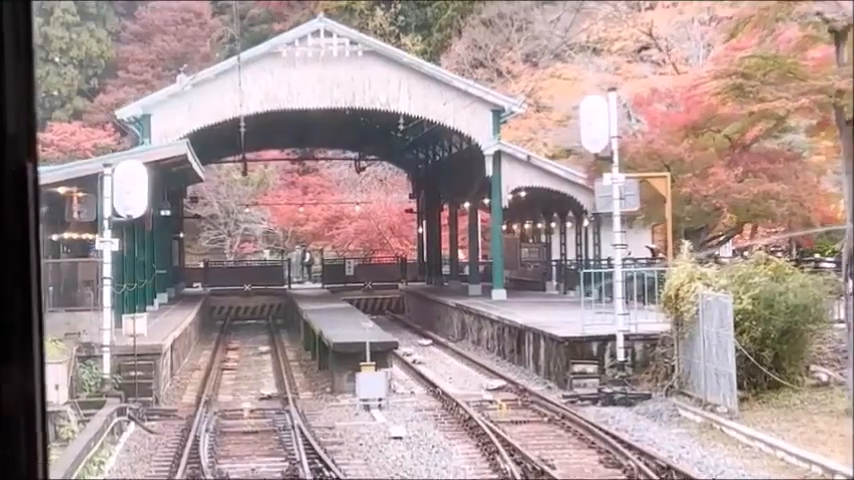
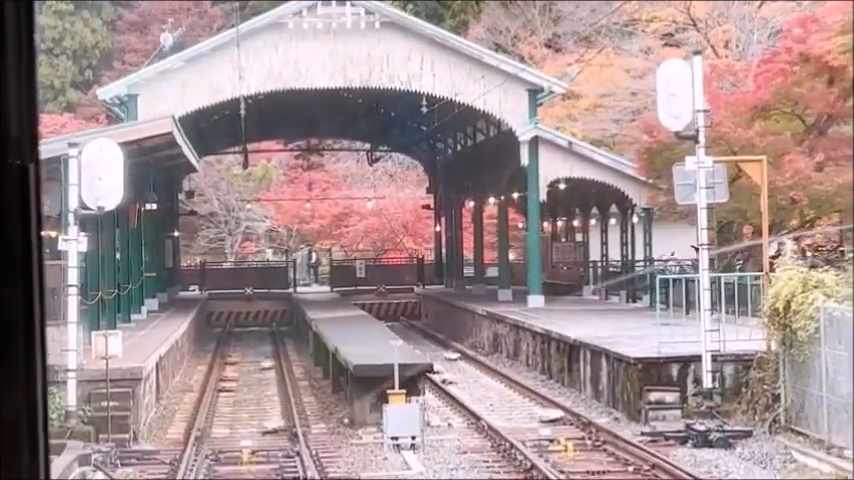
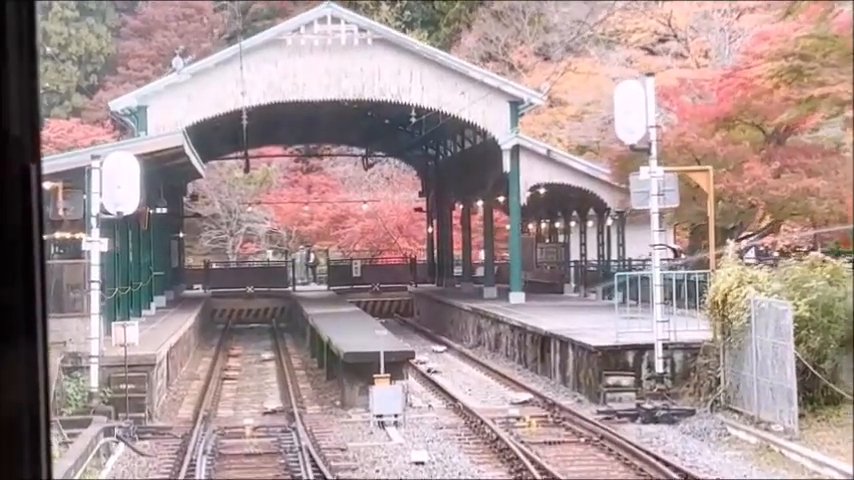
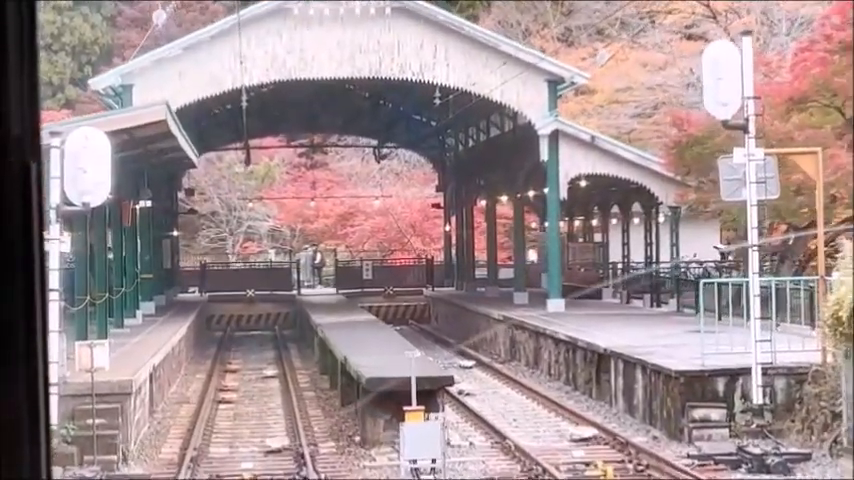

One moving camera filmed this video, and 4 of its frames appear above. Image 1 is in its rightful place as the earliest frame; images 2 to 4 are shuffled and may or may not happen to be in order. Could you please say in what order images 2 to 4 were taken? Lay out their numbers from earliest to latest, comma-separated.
3, 2, 4
